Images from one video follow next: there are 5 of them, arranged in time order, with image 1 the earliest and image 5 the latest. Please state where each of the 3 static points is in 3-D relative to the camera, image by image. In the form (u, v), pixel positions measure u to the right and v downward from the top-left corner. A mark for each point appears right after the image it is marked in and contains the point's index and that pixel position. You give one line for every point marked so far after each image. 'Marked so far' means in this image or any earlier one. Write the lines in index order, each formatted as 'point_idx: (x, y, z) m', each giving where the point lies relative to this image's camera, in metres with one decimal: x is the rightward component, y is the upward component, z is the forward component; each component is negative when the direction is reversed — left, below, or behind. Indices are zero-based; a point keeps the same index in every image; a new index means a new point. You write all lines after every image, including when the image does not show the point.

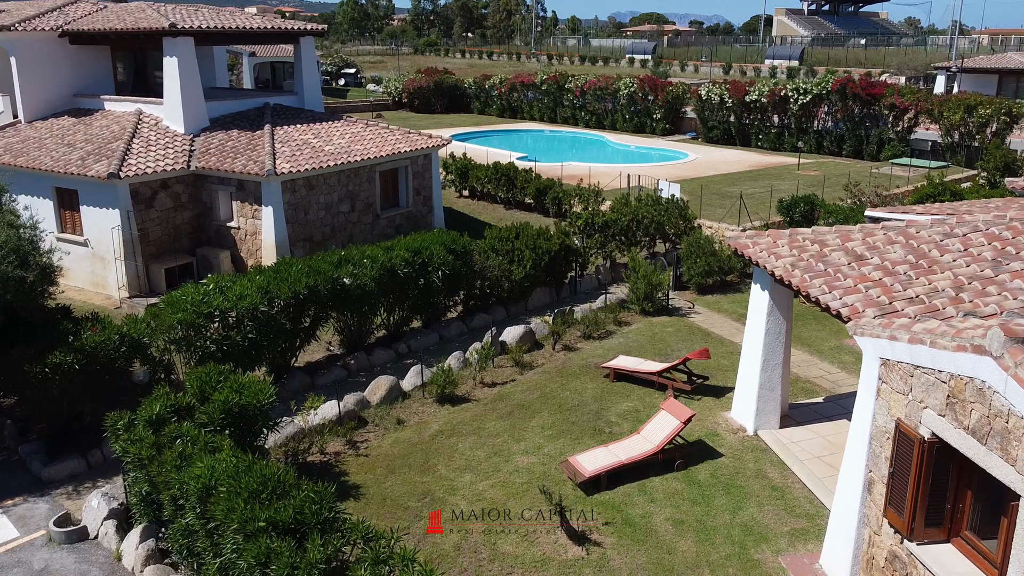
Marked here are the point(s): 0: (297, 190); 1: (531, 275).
0: (-4.4, +2.0, +16.1) m
1: (+0.4, +0.2, +15.1) m
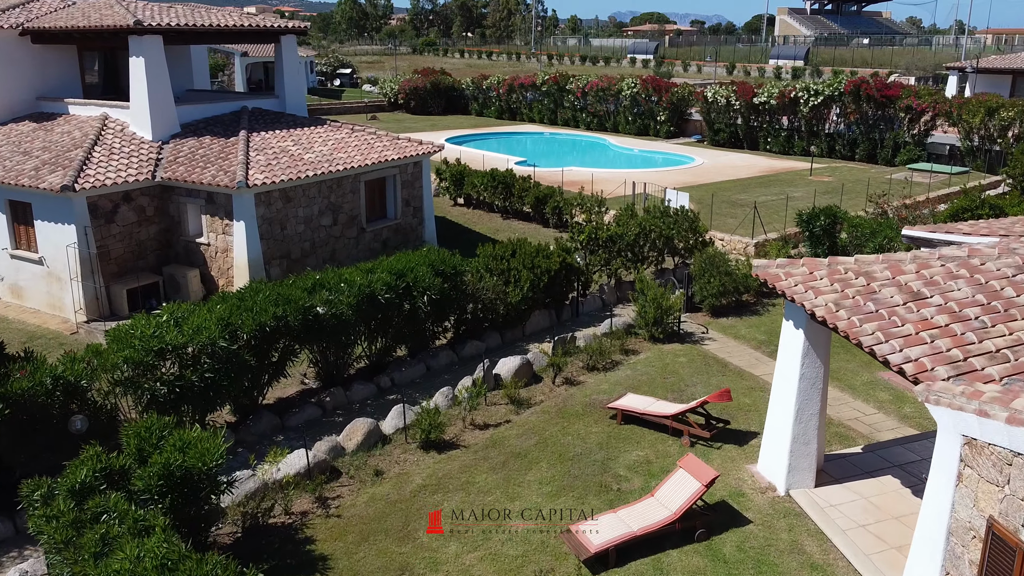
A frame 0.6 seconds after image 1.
0: (-4.5, +1.6, +14.7) m
1: (+0.3, -0.2, +13.7) m
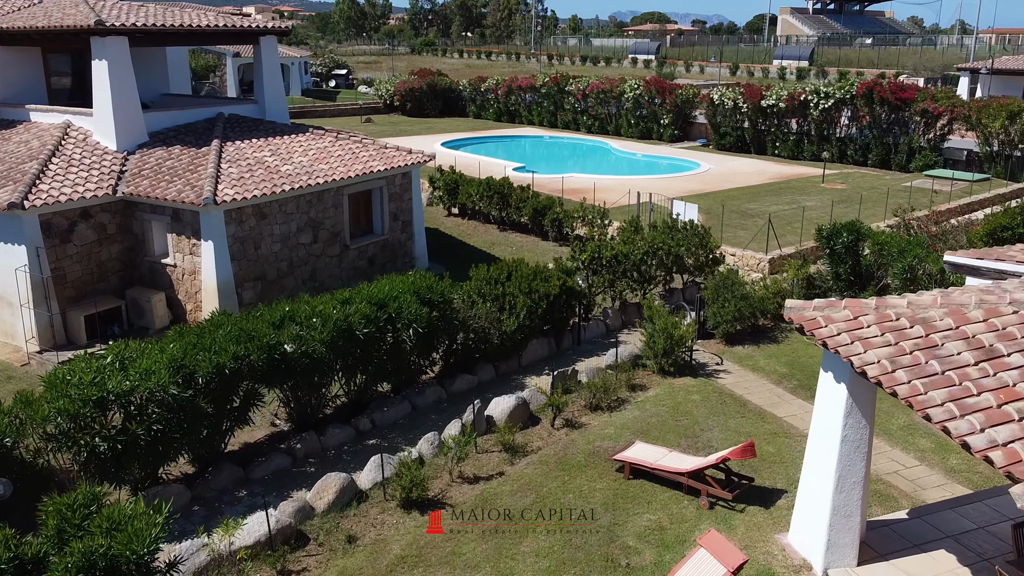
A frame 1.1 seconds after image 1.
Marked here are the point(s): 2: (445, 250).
0: (-4.6, +1.2, +13.4) m
1: (+0.2, -0.6, +12.5) m
2: (-1.6, +0.9, +19.2) m
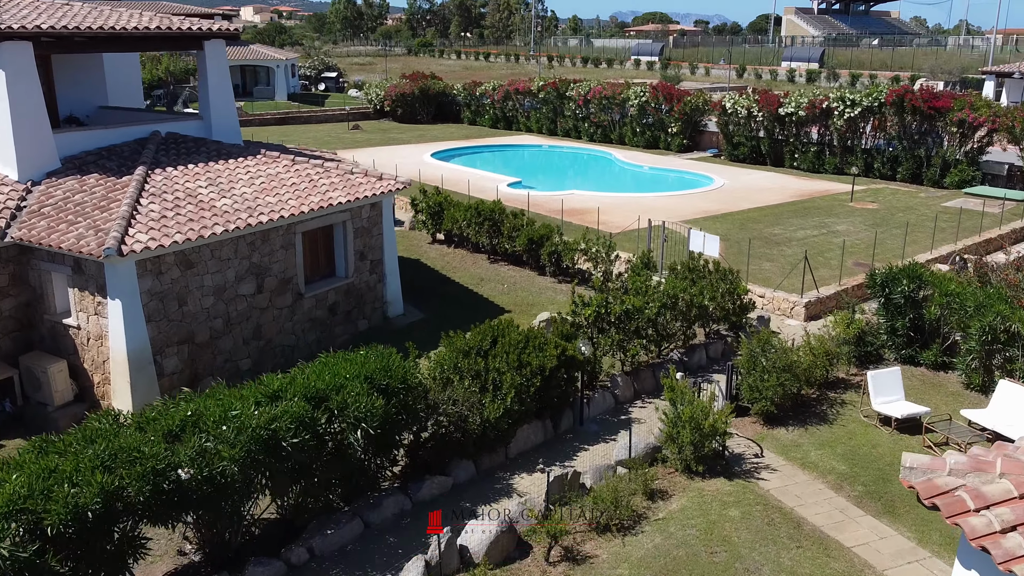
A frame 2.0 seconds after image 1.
0: (-4.8, +0.2, +10.8) m
1: (0.0, -1.5, +9.8) m
2: (-1.8, 0.0, +16.6) m
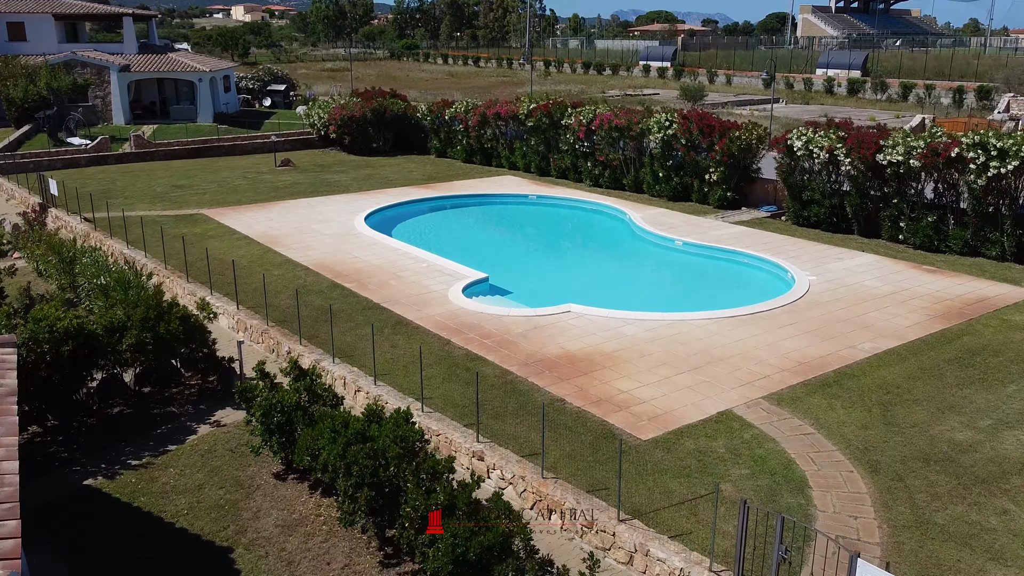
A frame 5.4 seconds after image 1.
0: (-5.6, -3.3, +0.8) m
1: (-0.8, -5.1, -0.2) m
2: (-2.7, -3.5, +6.6) m
